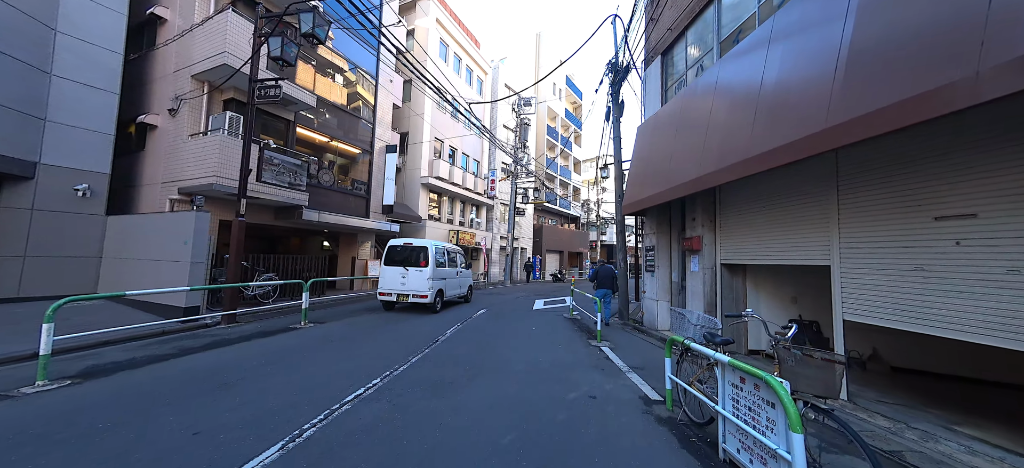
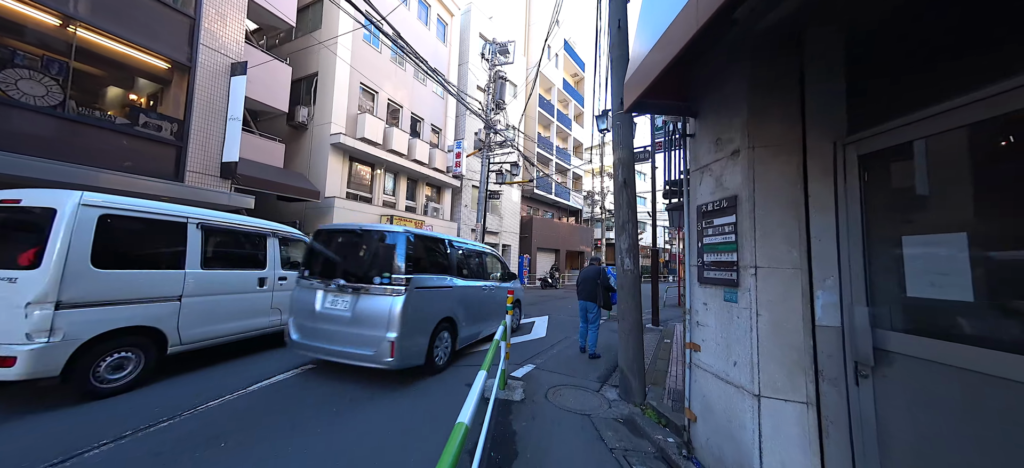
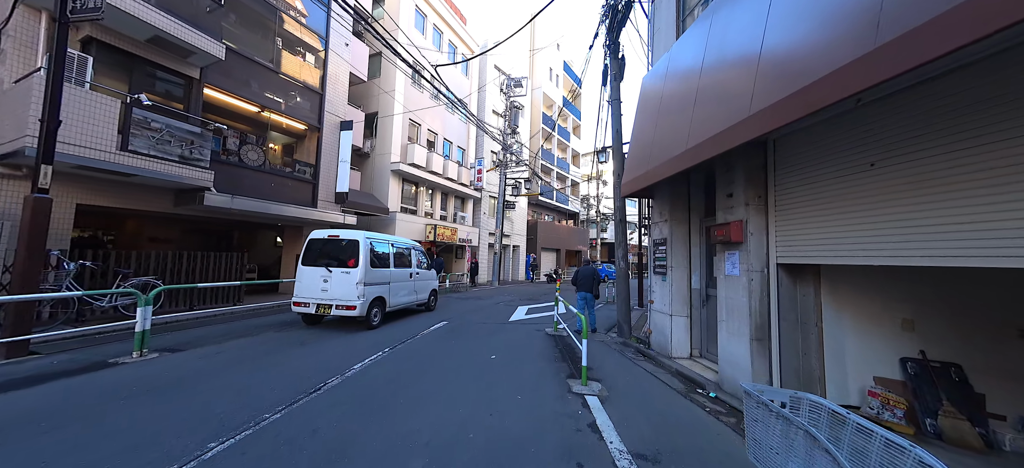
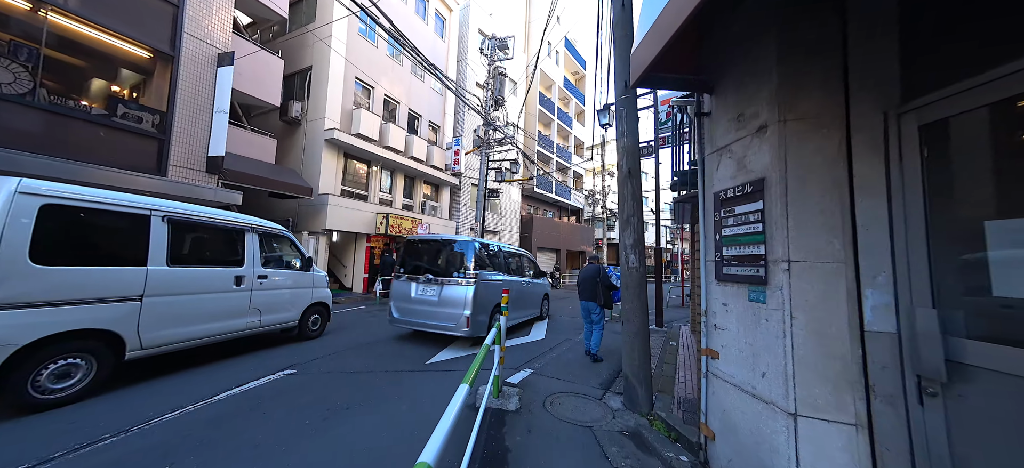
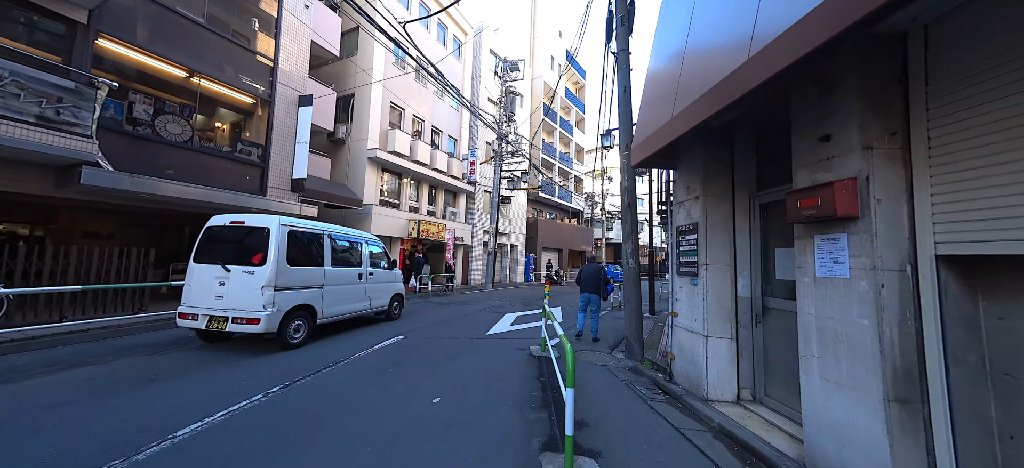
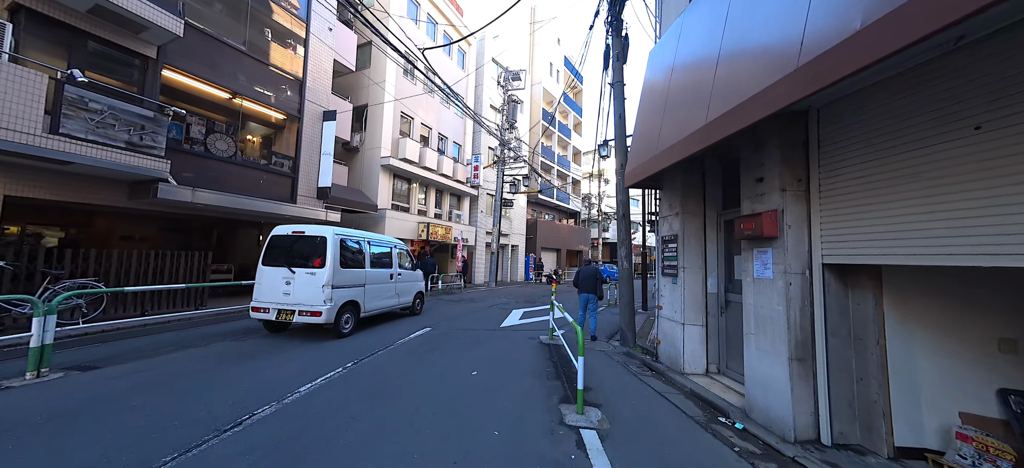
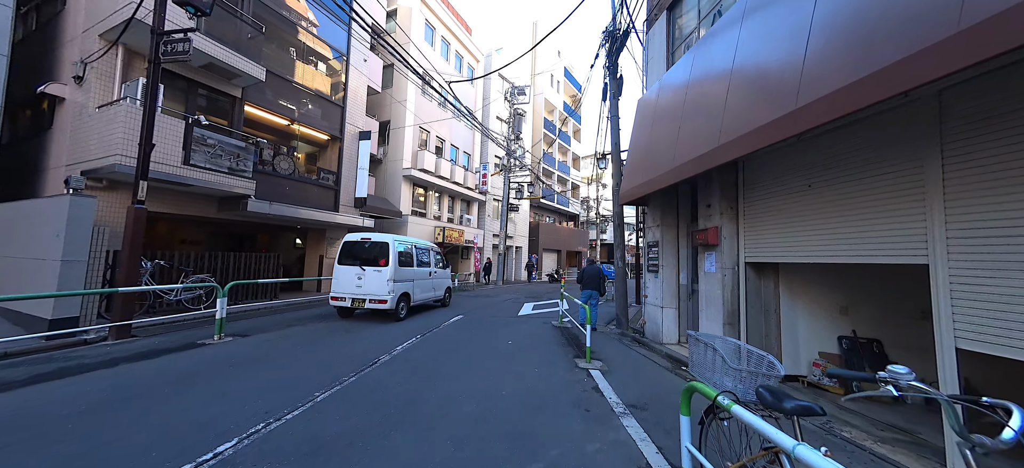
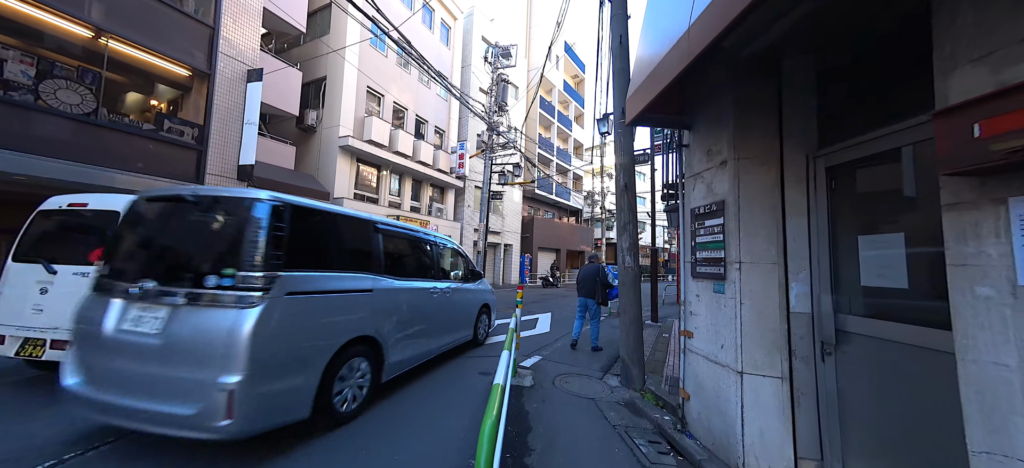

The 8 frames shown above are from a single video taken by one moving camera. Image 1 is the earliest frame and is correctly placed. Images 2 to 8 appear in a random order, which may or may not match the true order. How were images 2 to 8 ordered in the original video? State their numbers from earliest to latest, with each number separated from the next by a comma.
7, 3, 6, 5, 8, 2, 4
